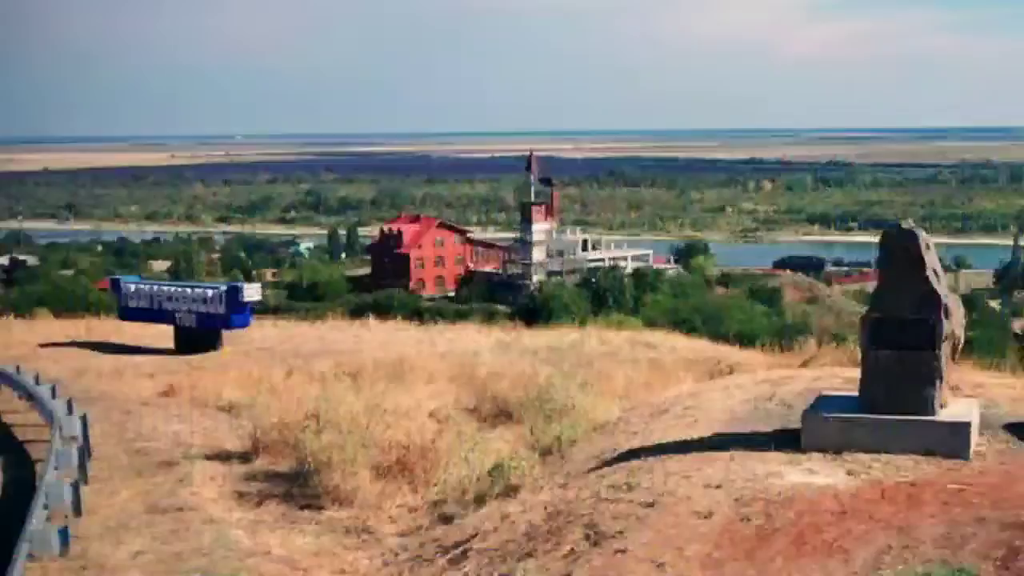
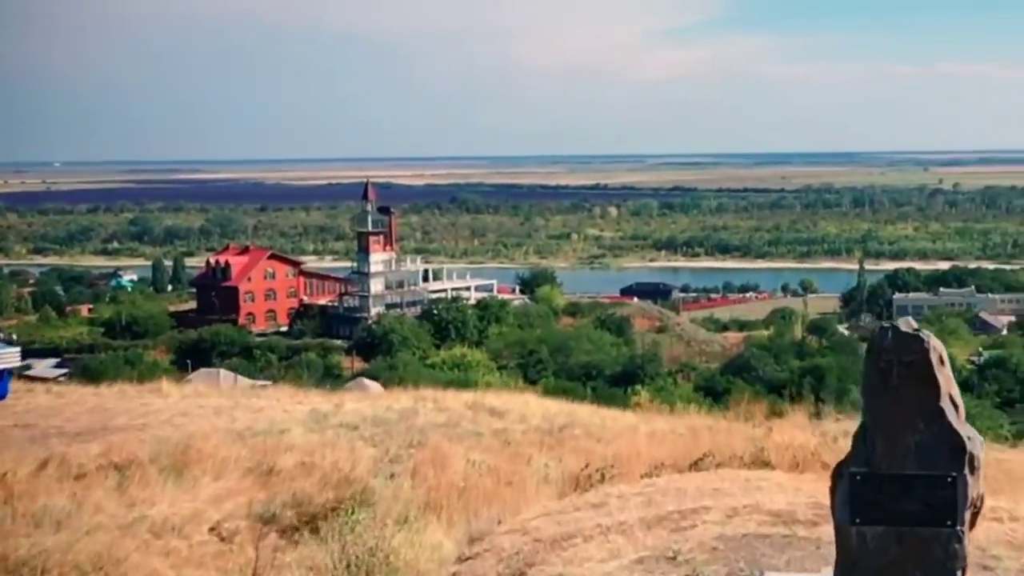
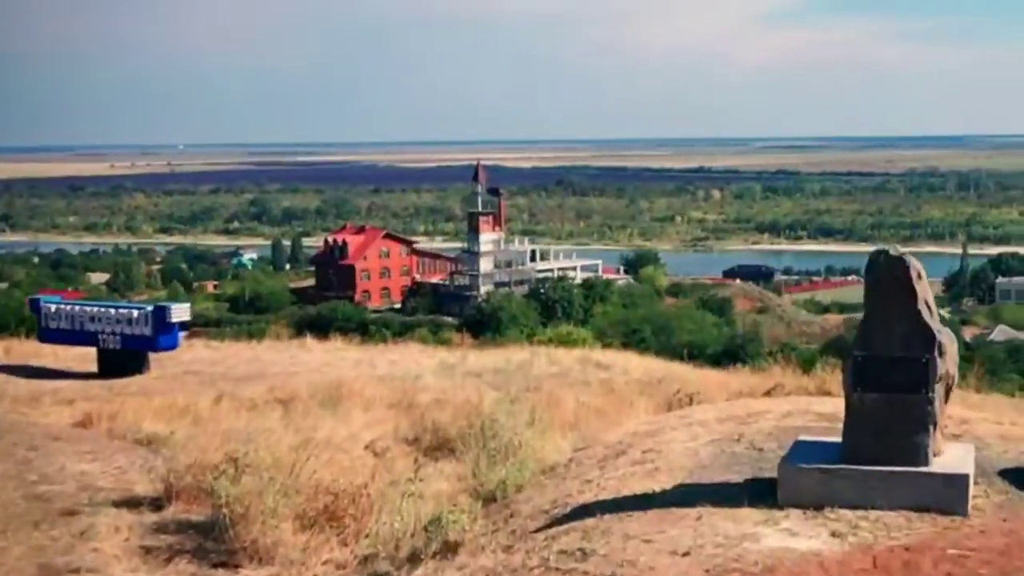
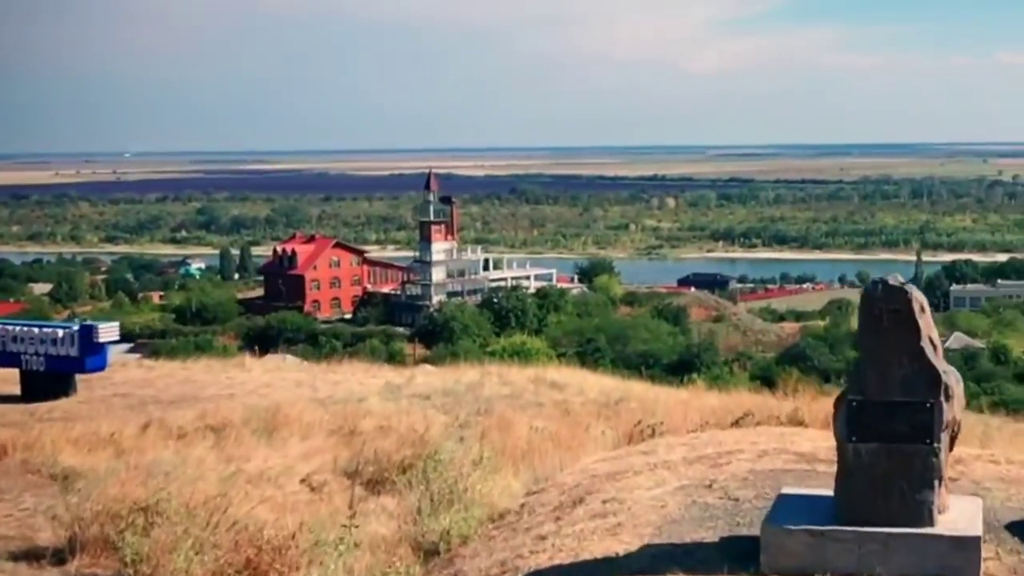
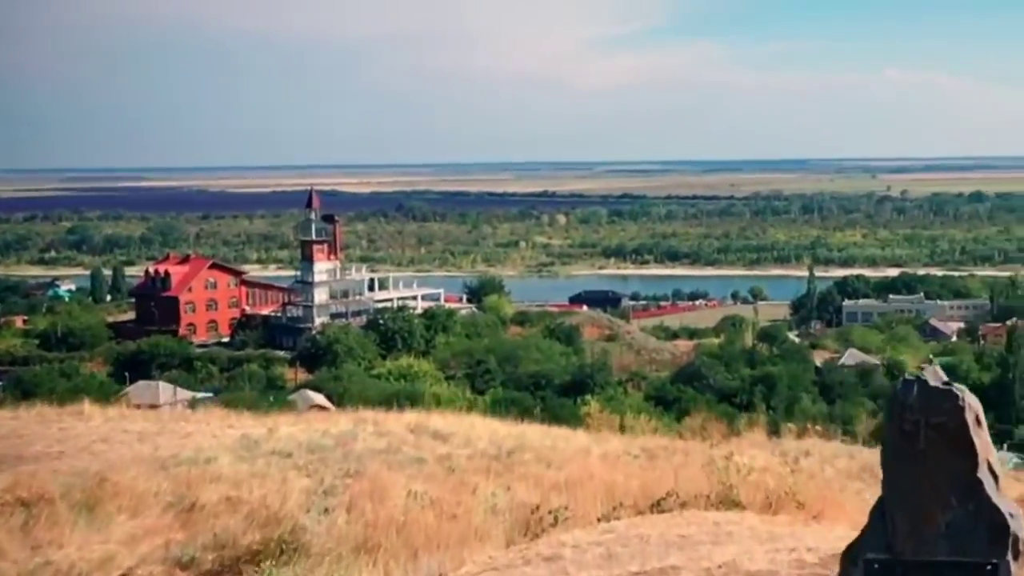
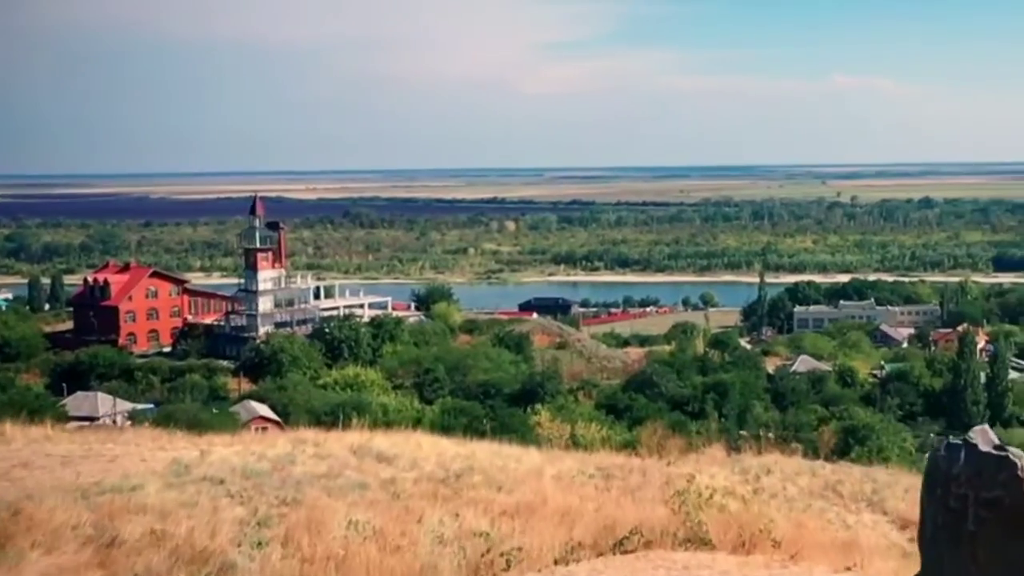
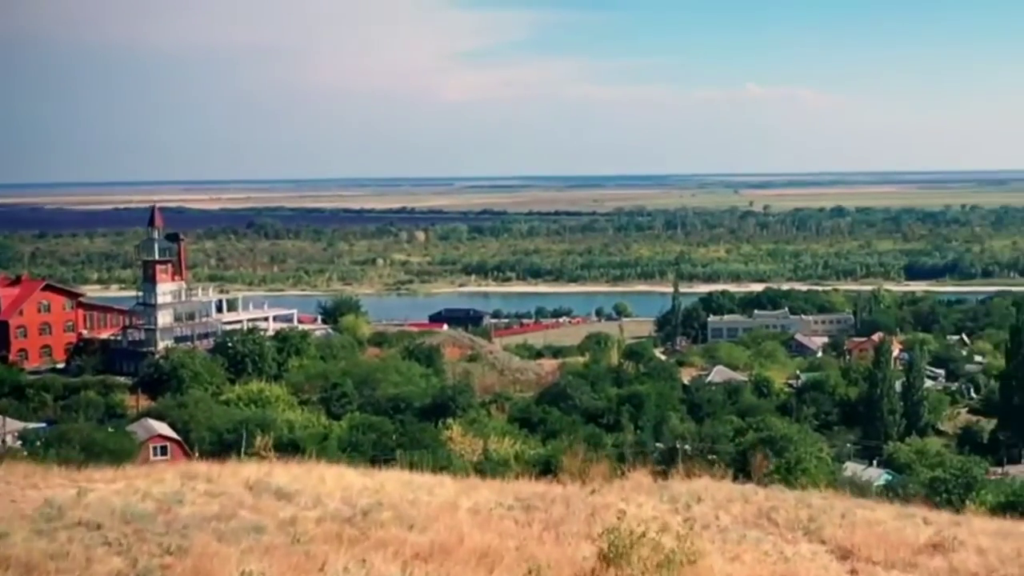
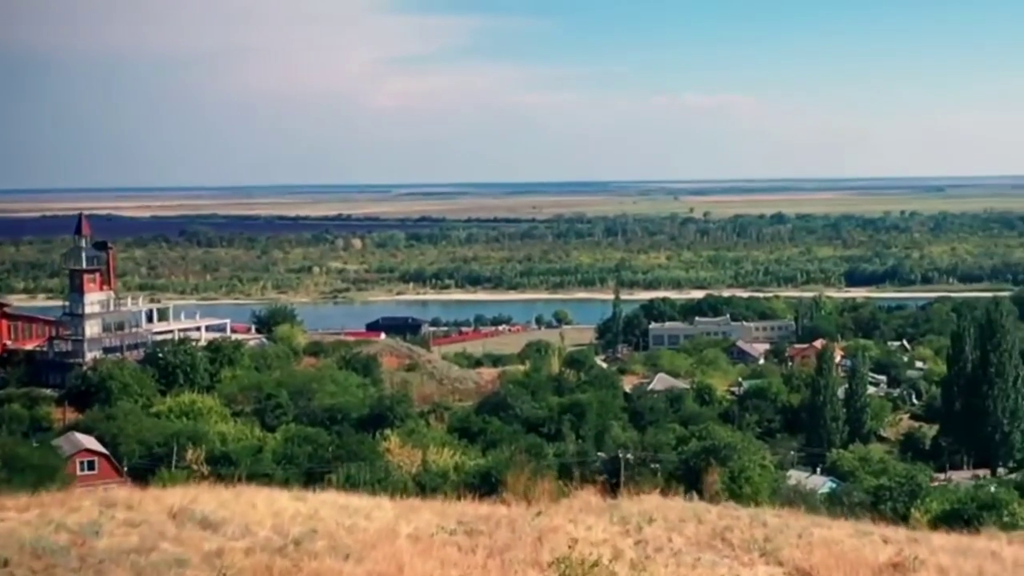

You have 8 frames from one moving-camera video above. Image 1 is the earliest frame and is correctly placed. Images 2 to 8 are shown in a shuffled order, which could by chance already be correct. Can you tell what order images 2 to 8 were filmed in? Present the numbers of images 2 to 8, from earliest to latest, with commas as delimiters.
3, 4, 2, 5, 6, 7, 8
